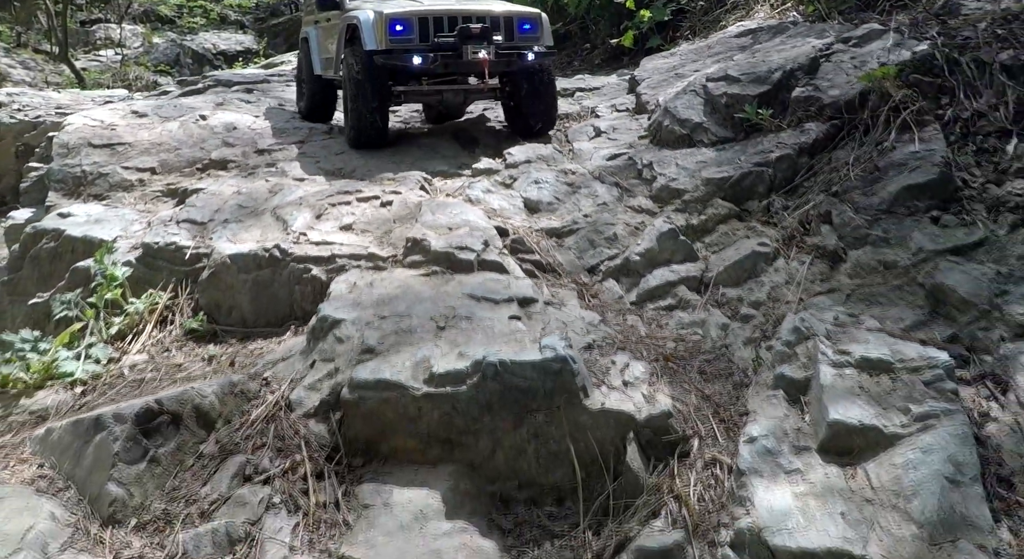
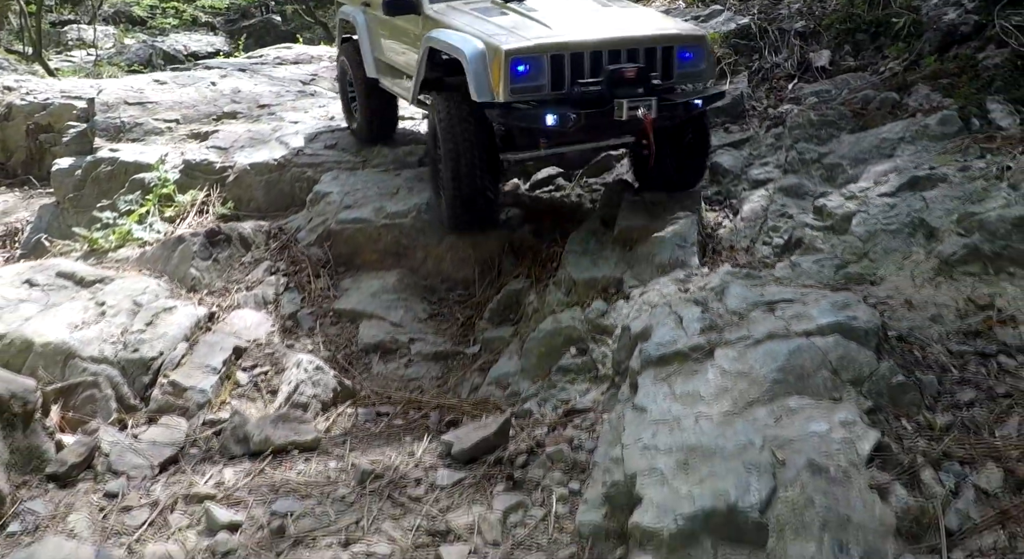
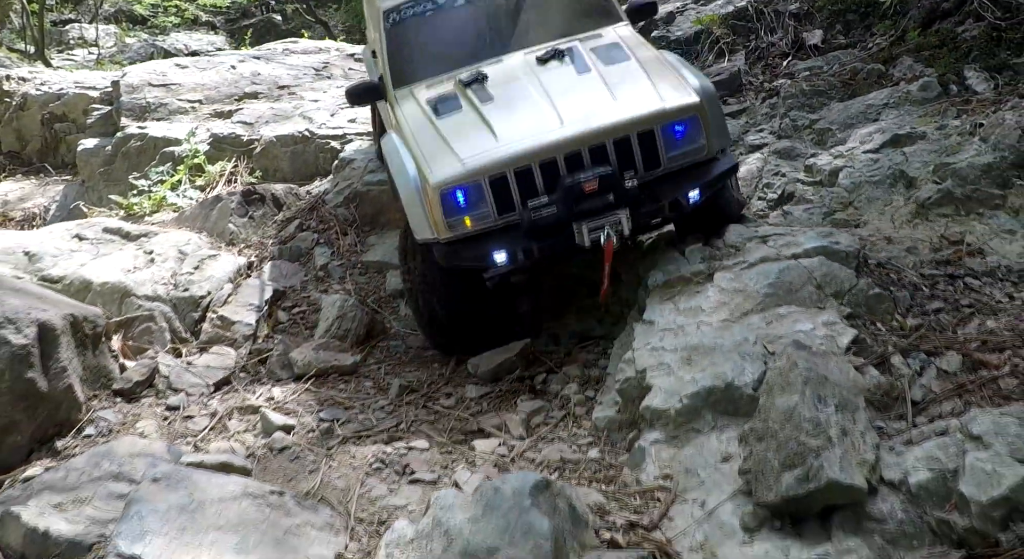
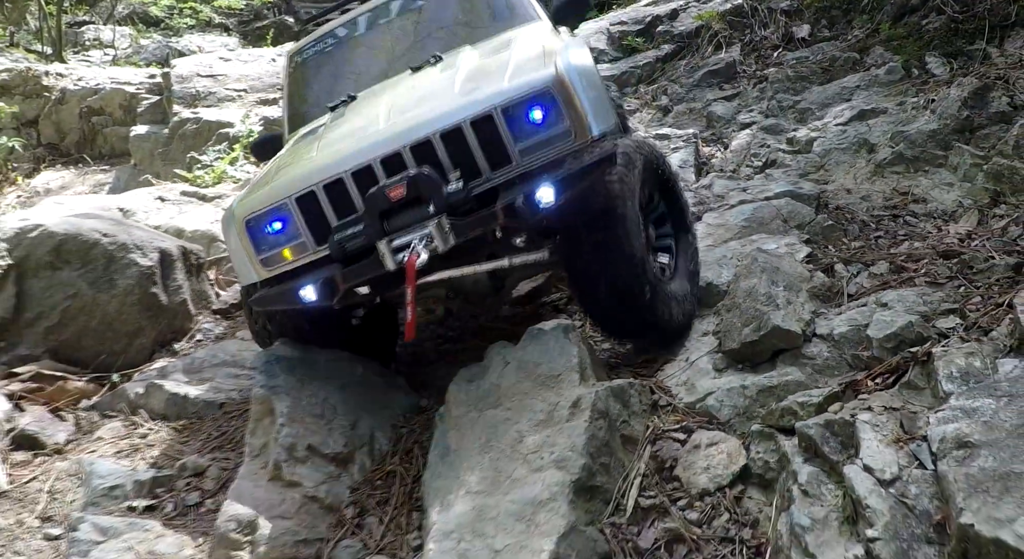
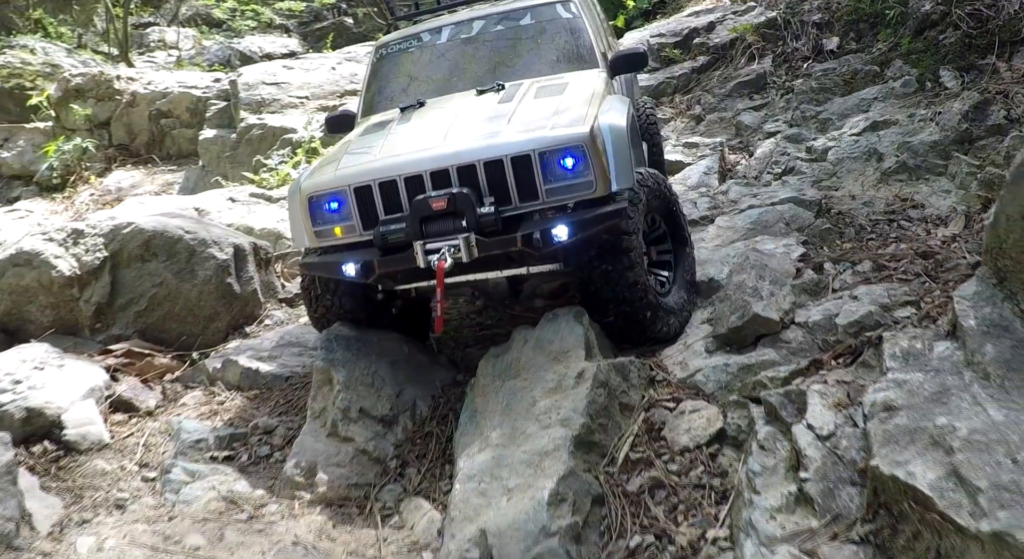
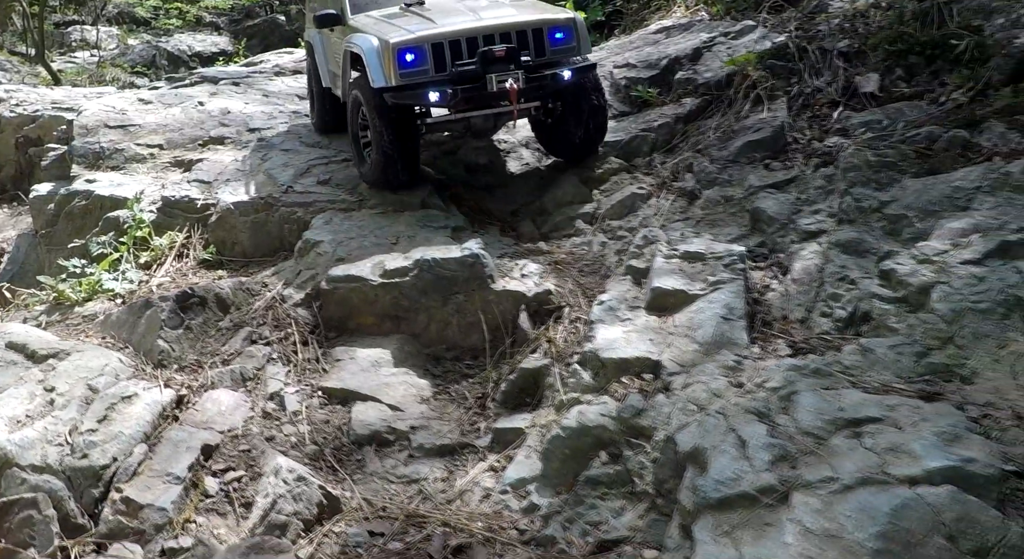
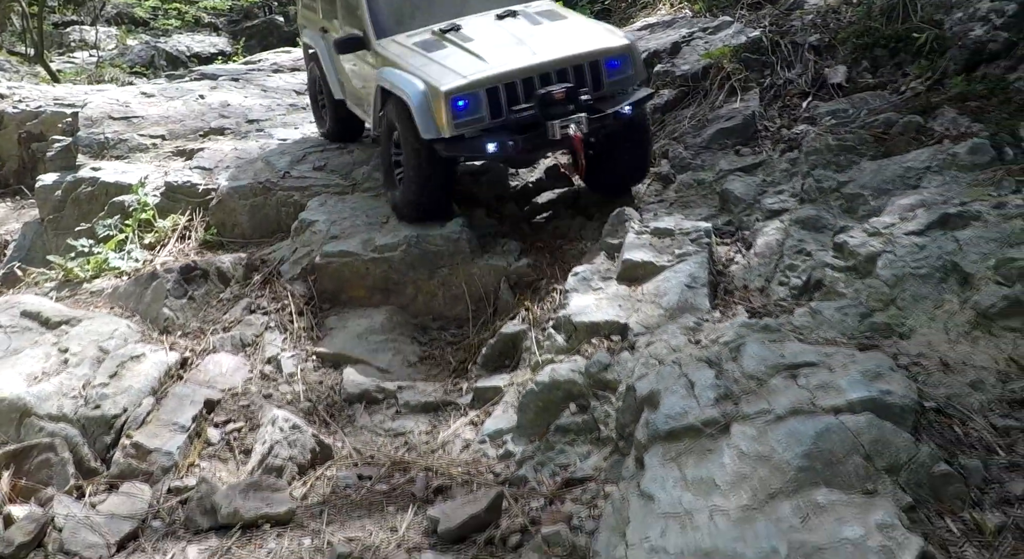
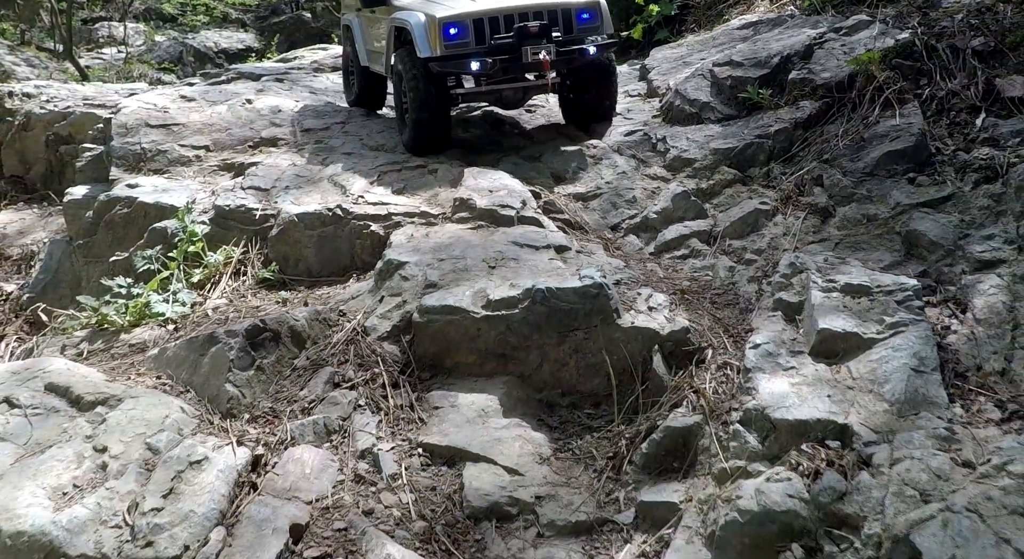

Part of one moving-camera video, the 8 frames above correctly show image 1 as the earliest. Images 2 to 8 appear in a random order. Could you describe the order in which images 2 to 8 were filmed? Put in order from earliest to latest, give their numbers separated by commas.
8, 6, 7, 2, 3, 4, 5
